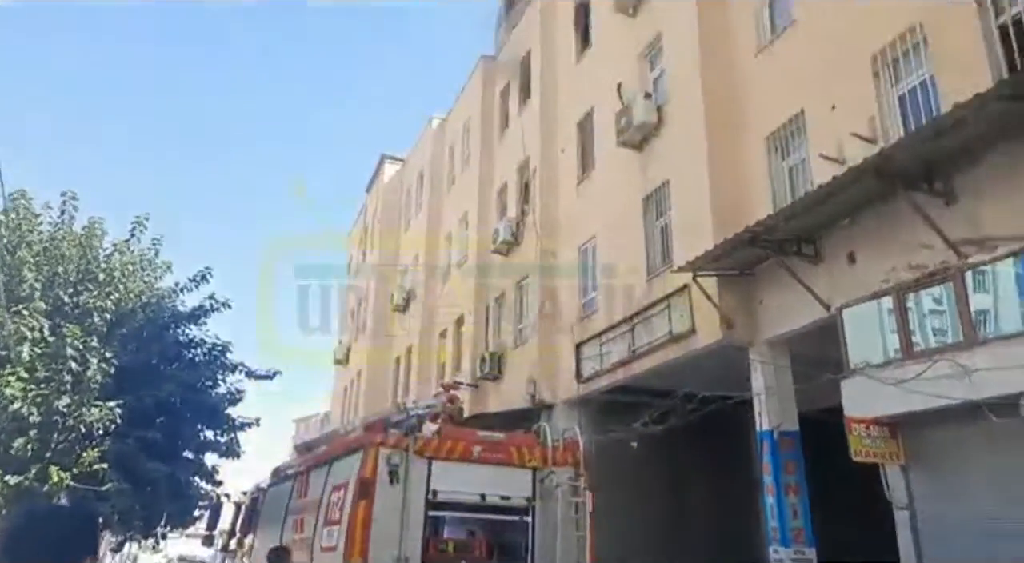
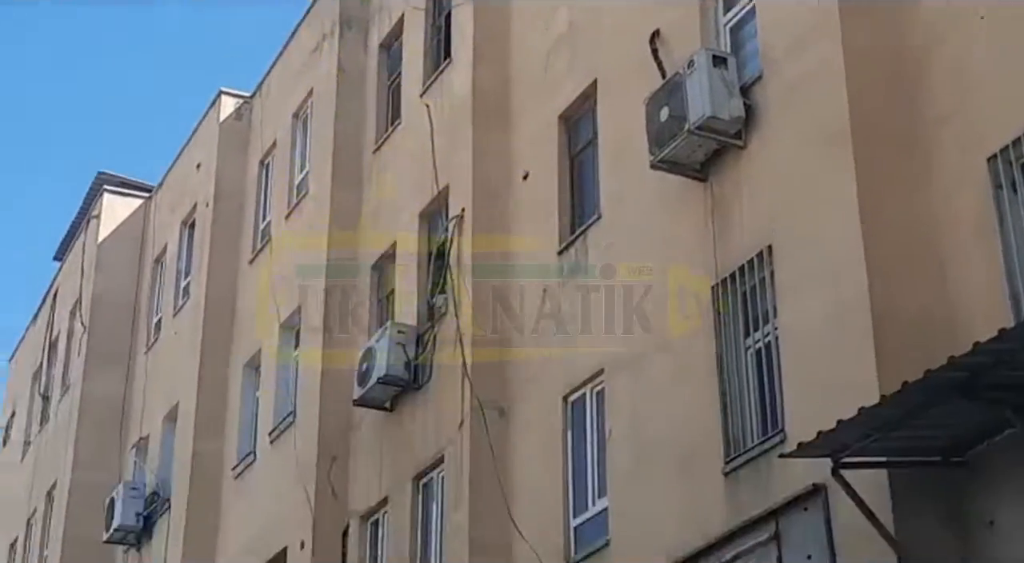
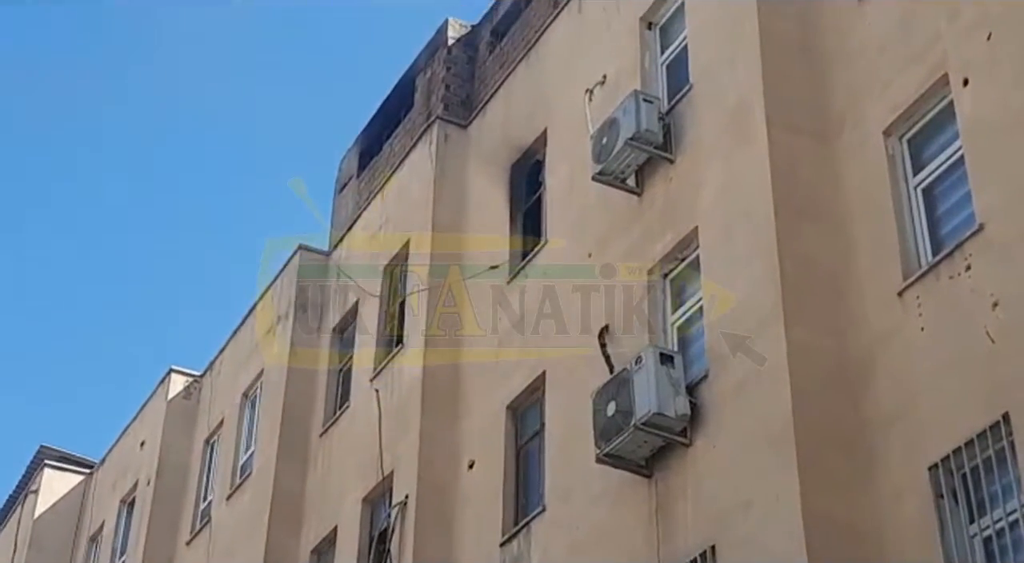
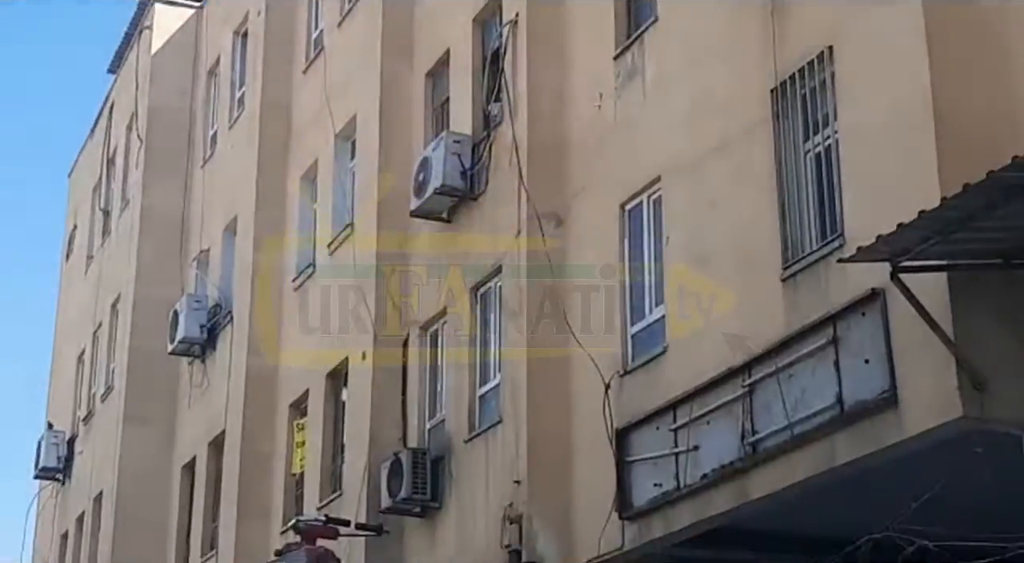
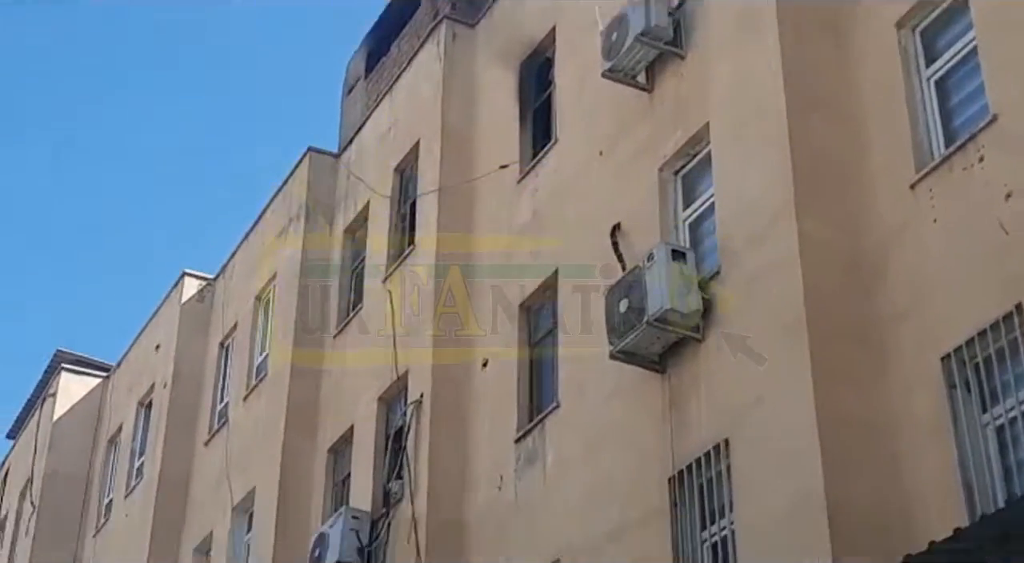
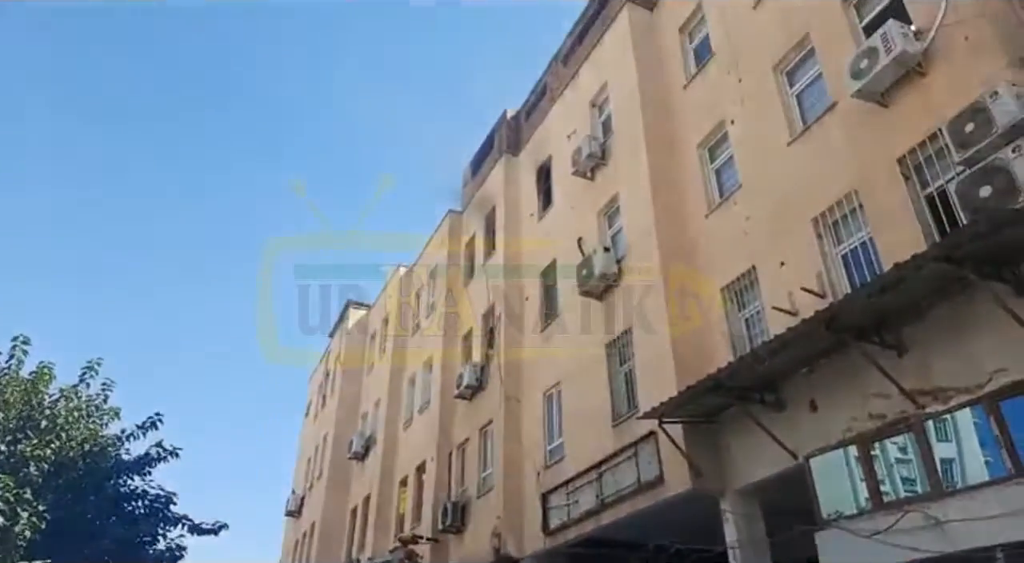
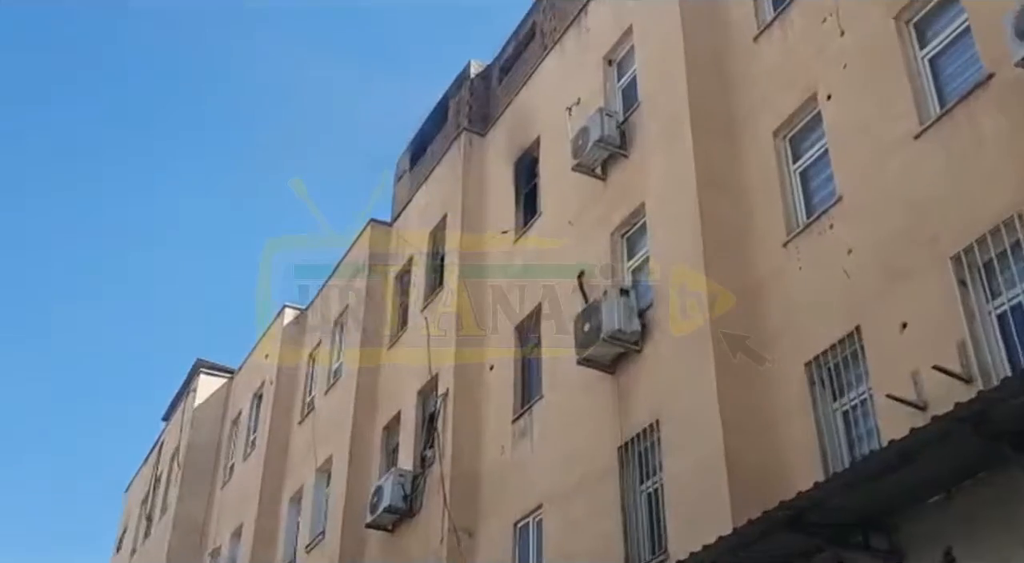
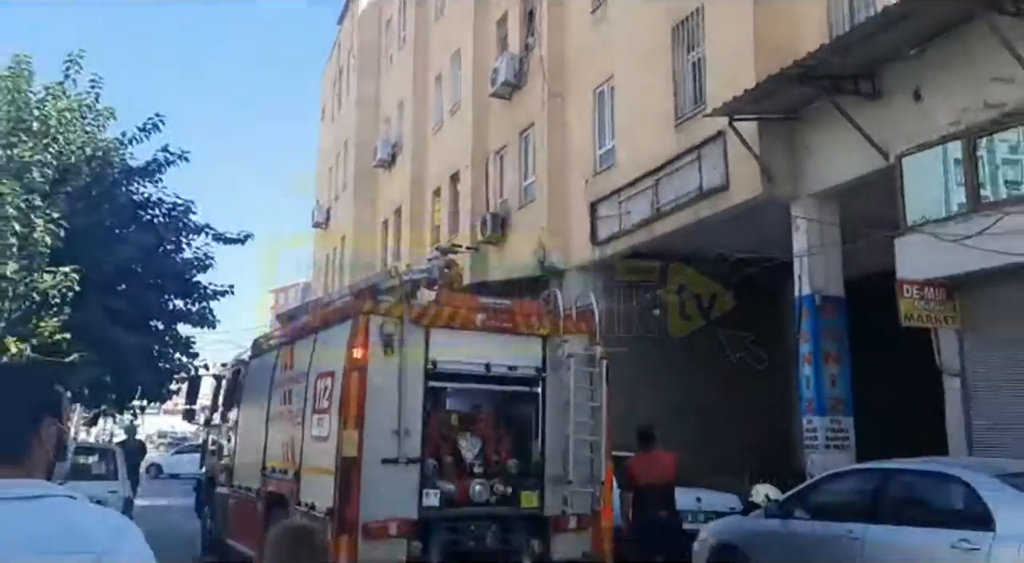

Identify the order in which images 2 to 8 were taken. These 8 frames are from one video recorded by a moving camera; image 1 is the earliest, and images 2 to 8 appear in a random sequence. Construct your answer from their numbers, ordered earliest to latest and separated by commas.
6, 7, 3, 5, 2, 4, 8
